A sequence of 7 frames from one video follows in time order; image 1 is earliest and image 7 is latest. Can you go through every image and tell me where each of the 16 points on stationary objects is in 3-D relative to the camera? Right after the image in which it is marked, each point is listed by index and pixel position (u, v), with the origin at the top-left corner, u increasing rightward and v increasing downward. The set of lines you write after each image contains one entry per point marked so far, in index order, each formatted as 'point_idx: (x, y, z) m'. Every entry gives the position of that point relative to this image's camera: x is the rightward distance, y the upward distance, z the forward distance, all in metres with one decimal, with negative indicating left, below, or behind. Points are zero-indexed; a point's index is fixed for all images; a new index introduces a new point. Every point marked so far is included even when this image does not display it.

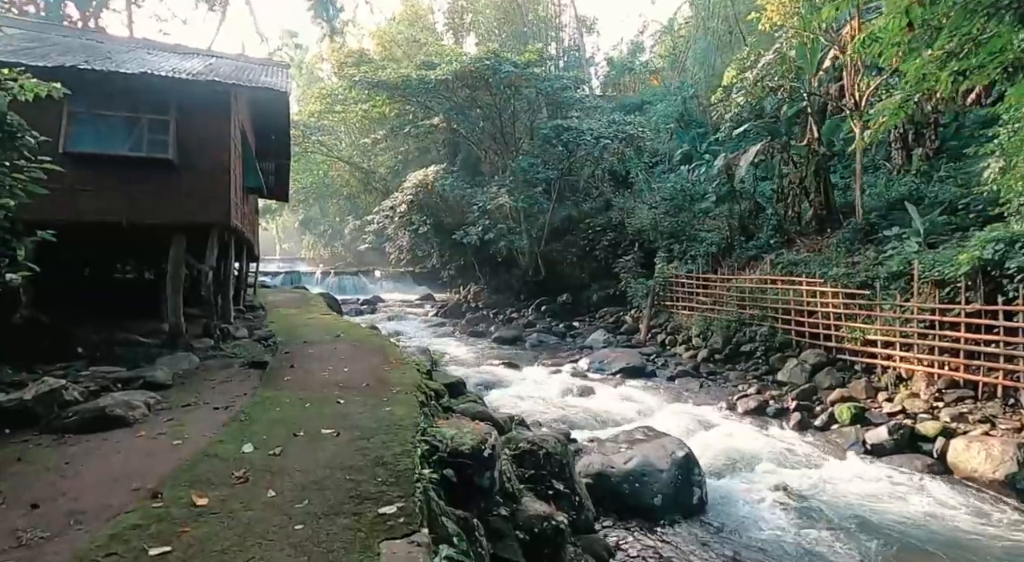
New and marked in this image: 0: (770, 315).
0: (+5.1, -0.7, +12.3) m
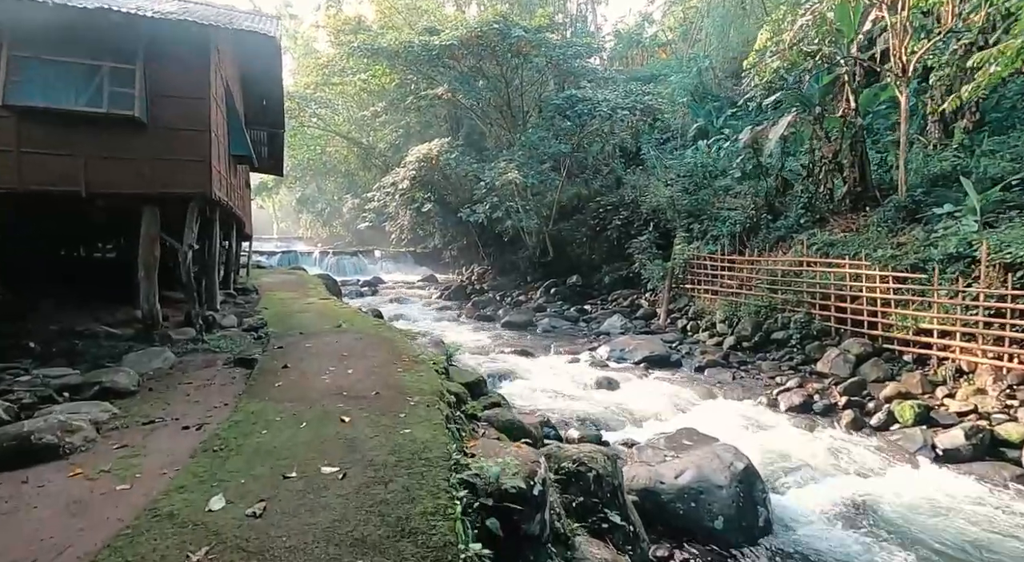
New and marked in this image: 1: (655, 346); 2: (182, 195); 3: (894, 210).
0: (+5.4, -0.4, +11.3) m
1: (+2.6, -1.2, +11.3) m
2: (-3.6, +0.9, +6.4) m
3: (+7.9, +1.5, +12.7) m
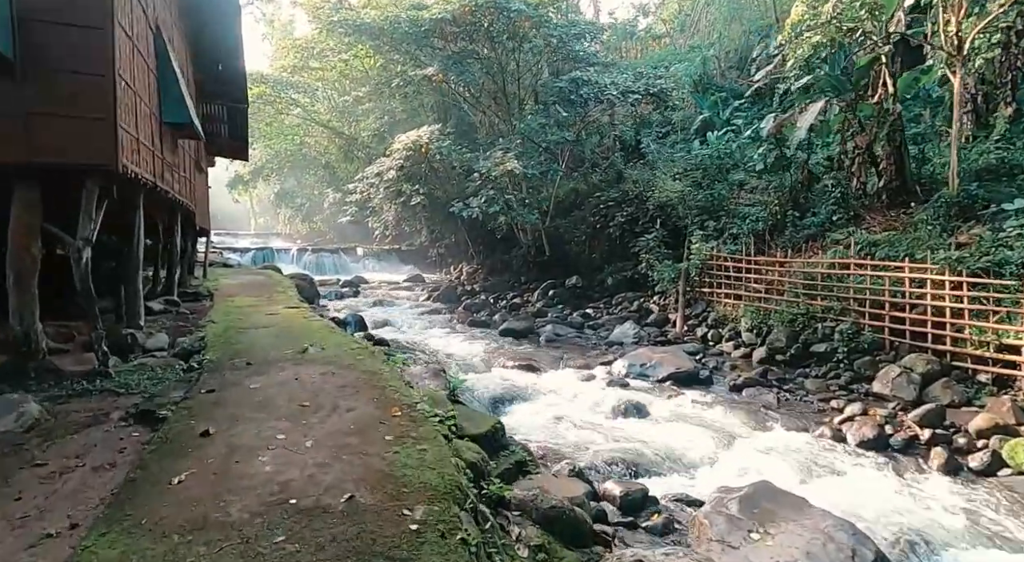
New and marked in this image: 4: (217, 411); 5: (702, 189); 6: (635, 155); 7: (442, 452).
0: (+5.5, -0.5, +9.7) m
1: (+2.7, -1.3, +9.7) m
2: (-3.3, +0.9, +4.6) m
3: (+8.0, +1.4, +11.2) m
4: (-1.7, -0.8, +3.5) m
5: (+4.3, +2.0, +13.8) m
6: (+3.9, +4.0, +19.0) m
7: (-0.3, -0.8, +2.9) m
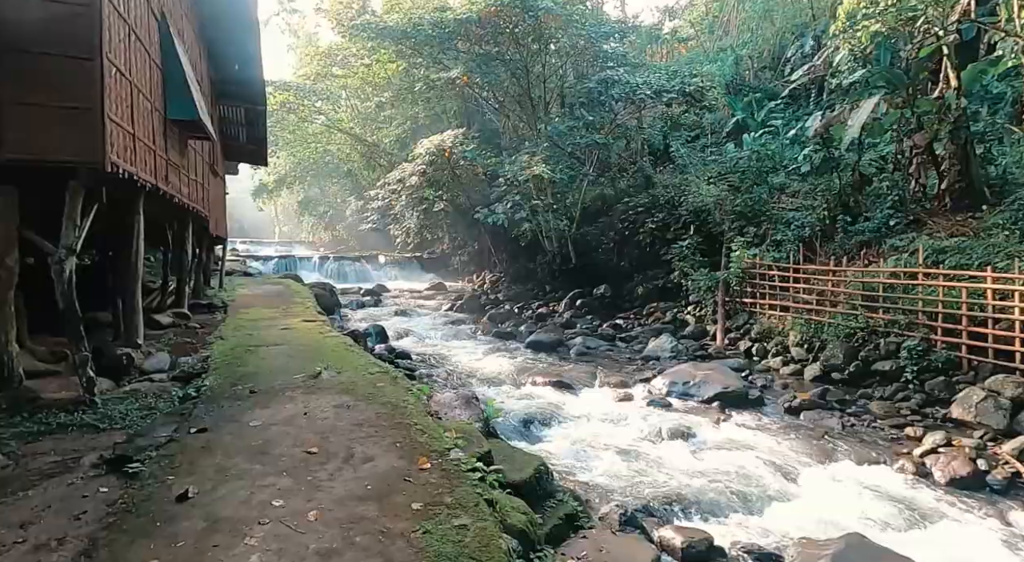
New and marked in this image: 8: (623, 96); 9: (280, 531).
0: (+5.9, -0.6, +8.8) m
1: (+3.2, -1.5, +8.8) m
2: (-3.0, +0.8, +4.0) m
3: (+8.5, +1.2, +10.2) m
4: (-1.4, -0.8, +2.9) m
5: (+4.9, +1.8, +12.9) m
6: (+4.7, +3.7, +18.2) m
7: (-0.1, -0.9, +2.2) m
8: (+3.1, +5.2, +16.9) m
9: (-0.8, -0.9, +2.2) m
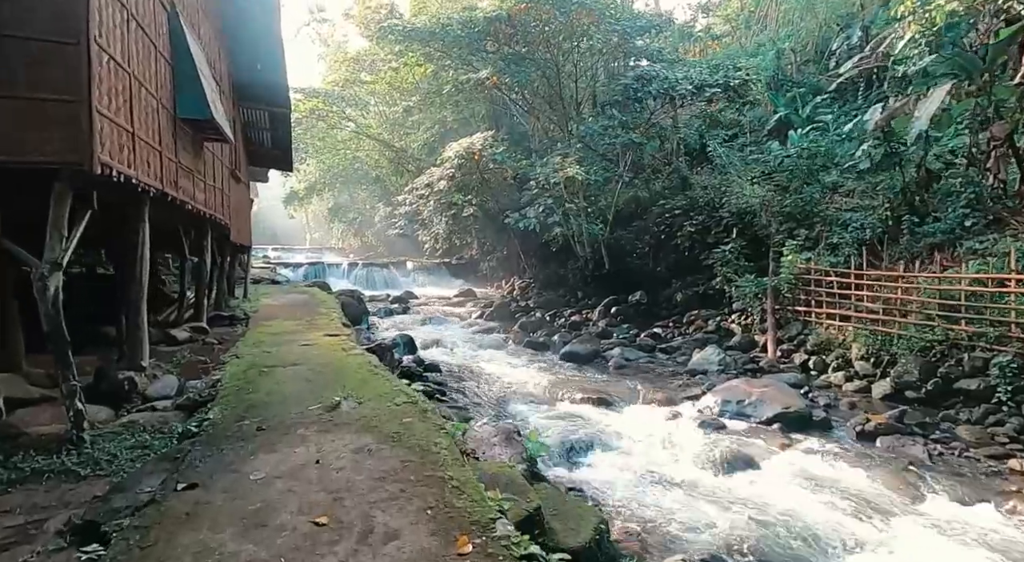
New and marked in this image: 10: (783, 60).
0: (+6.4, -0.7, +7.9) m
1: (+3.7, -1.6, +8.0) m
2: (-2.8, +0.6, +3.5) m
3: (+9.0, +1.1, +9.2) m
4: (-1.2, -0.9, +2.3) m
5: (+5.6, +1.7, +12.1) m
6: (+5.6, +3.5, +17.3) m
7: (+0.1, -1.0, +1.6) m
8: (+4.0, +5.1, +16.2) m
9: (-0.6, -1.0, +1.6) m
10: (+9.0, +7.2, +20.0) m
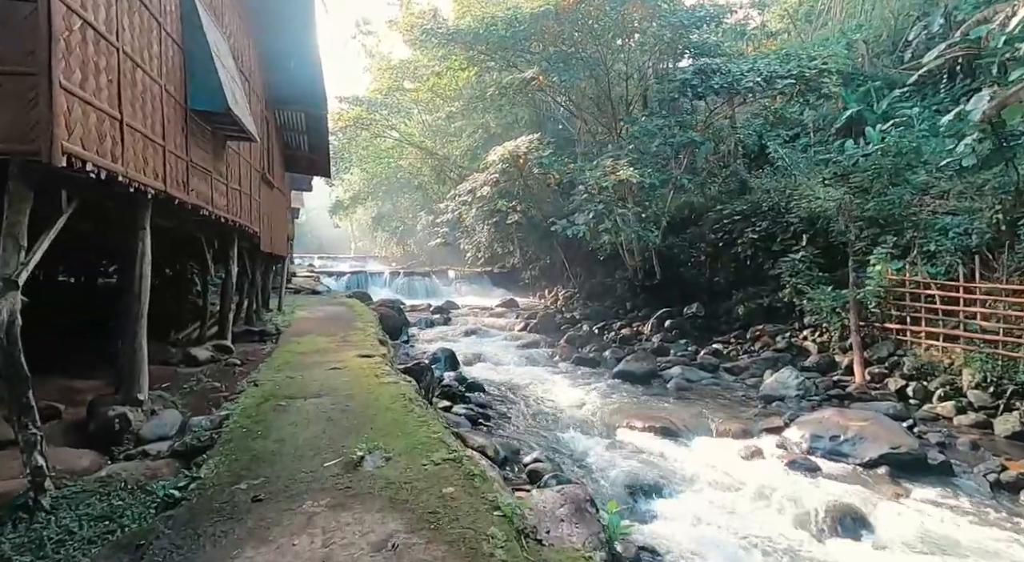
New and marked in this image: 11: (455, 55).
0: (+7.0, -0.9, +6.5) m
1: (+4.3, -1.7, +6.8) m
2: (-2.4, +0.5, +2.8) m
3: (+9.7, +0.9, +7.6) m
4: (-1.0, -1.0, +1.4) m
5: (+6.5, +1.5, +10.7) m
6: (+6.9, +3.2, +16.0) m
7: (+0.3, -1.1, +0.6) m
8: (+5.2, +4.8, +15.0) m
9: (-0.4, -1.0, +0.6) m
10: (+10.4, +6.9, +18.5) m
11: (-1.8, +7.1, +19.1) m
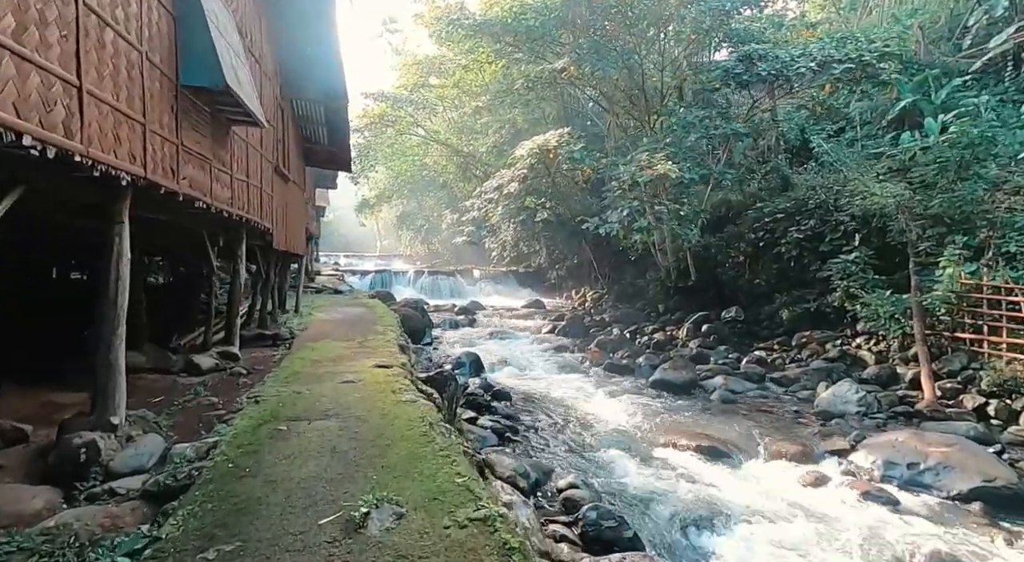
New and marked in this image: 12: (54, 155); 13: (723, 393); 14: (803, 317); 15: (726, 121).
0: (+7.4, -1.0, +5.4) m
1: (+4.7, -1.8, +5.9) m
2: (-2.2, +0.5, +2.1) m
3: (+10.1, +0.8, +6.5) m
4: (-0.8, -1.1, +0.7) m
5: (+7.0, +1.4, +9.7) m
6: (+7.6, +3.2, +15.0) m
7: (+0.4, -1.1, -0.2) m
8: (+5.9, +4.7, +14.0) m
9: (-0.3, -1.1, -0.1) m
10: (+11.3, +6.8, +17.3) m
11: (-0.9, +7.1, +18.4) m
12: (-2.0, +0.6, +2.7) m
13: (+3.5, -1.8, +9.9) m
14: (+6.8, -0.8, +14.1) m
15: (+5.2, +3.8, +14.8) m
